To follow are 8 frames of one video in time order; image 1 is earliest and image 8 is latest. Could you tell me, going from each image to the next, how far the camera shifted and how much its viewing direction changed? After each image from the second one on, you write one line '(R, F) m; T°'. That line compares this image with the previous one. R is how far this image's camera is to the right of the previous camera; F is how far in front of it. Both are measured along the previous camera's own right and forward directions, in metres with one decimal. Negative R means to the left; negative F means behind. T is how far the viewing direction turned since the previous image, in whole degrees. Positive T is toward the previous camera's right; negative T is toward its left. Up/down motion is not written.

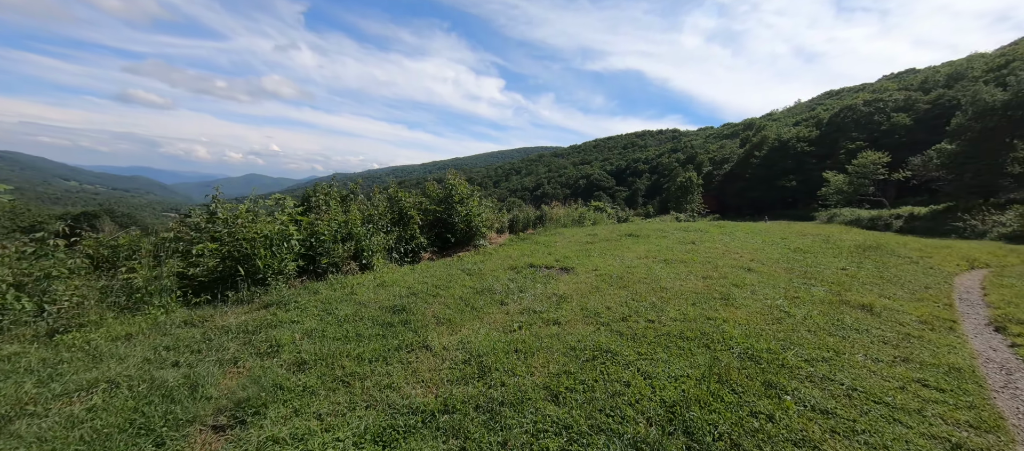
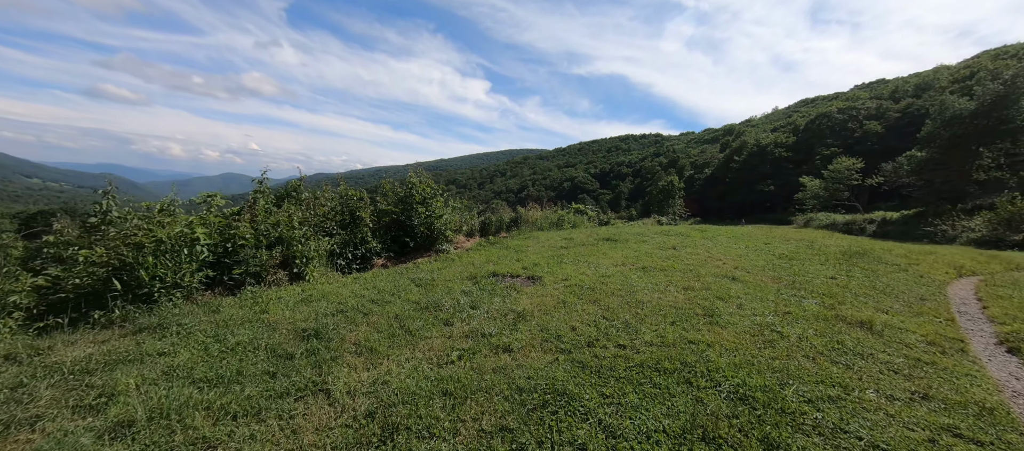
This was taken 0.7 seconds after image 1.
(+0.4, +0.8) m; +2°
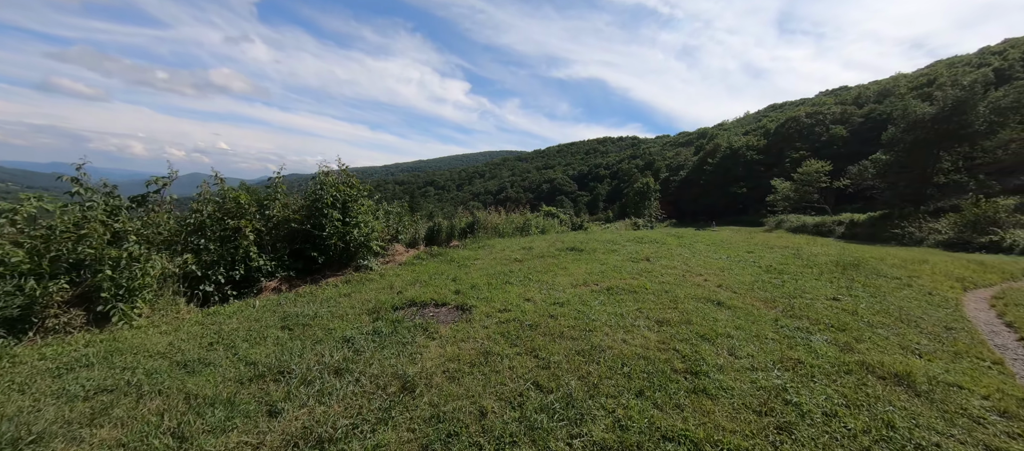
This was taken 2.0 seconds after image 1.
(+0.7, +1.5) m; +3°
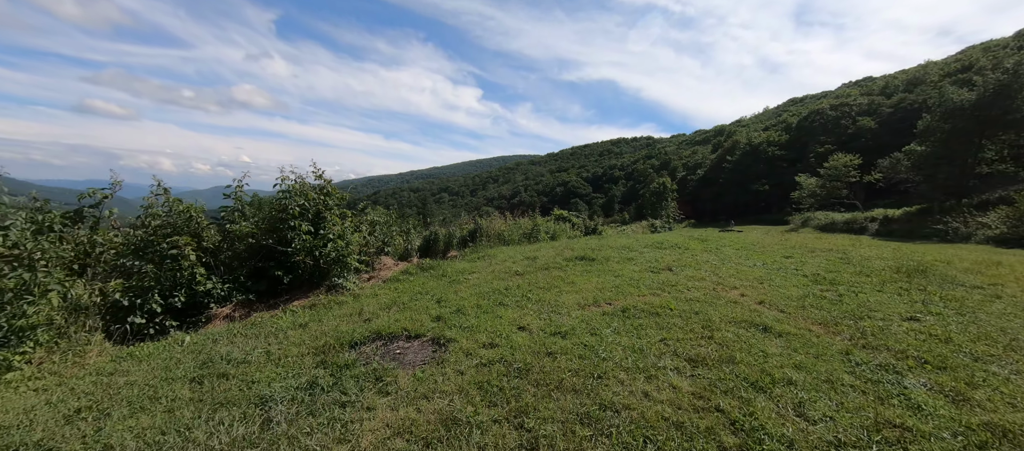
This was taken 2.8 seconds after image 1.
(+0.3, +1.0) m; -2°
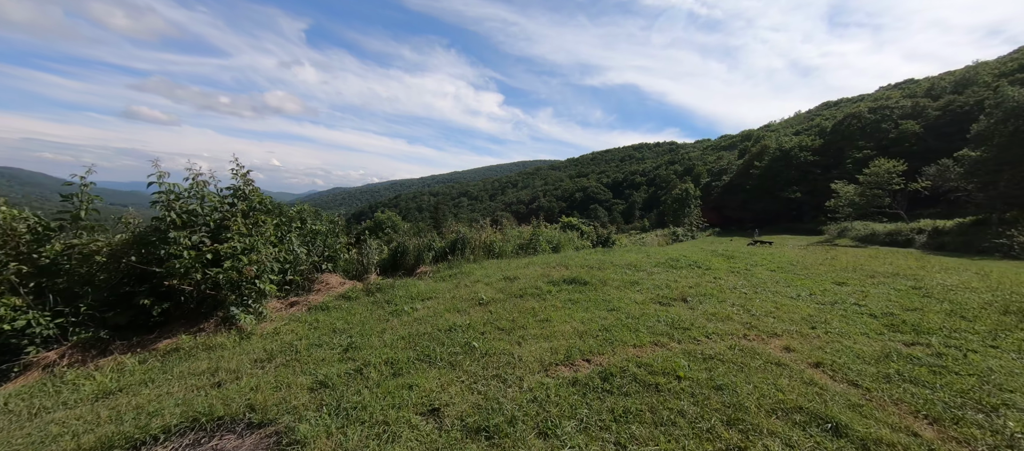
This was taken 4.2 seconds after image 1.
(+0.8, +1.6) m; -3°
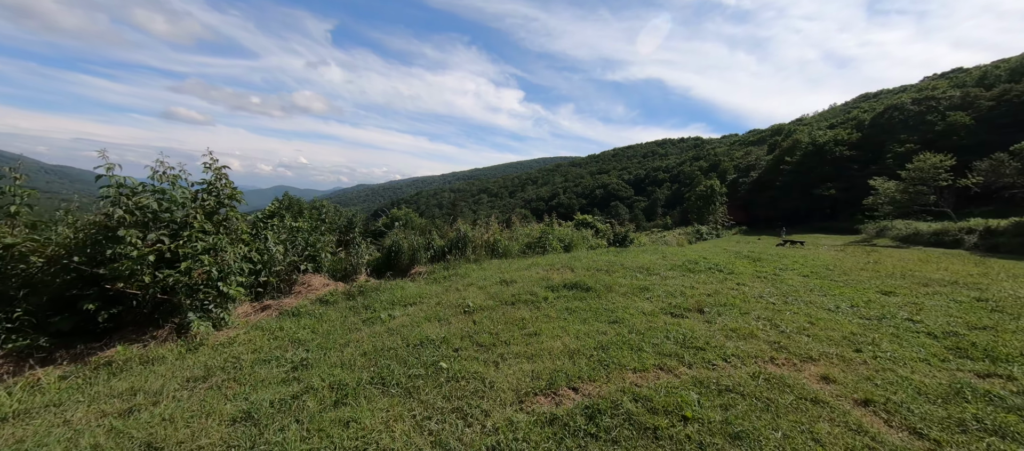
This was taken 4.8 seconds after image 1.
(+0.4, +0.6) m; -3°
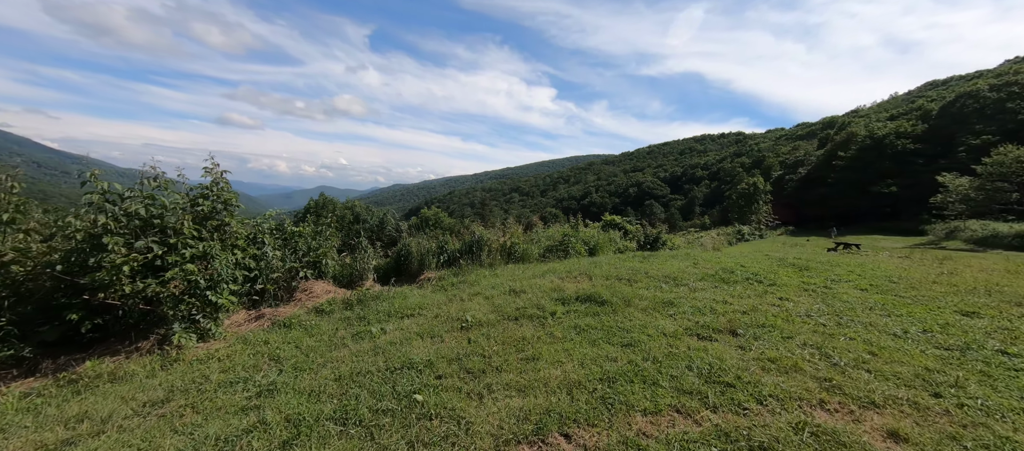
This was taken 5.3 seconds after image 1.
(+0.3, +0.5) m; -5°
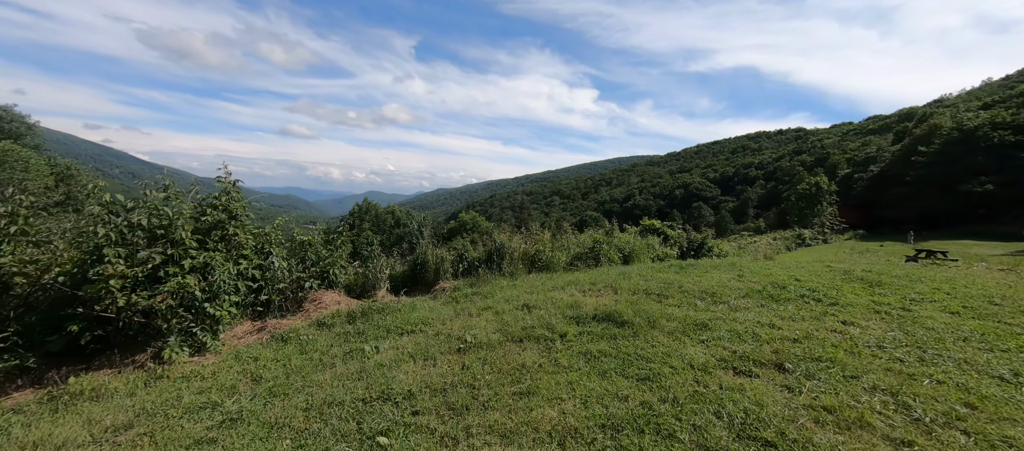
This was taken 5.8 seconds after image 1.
(+0.4, +0.5) m; -6°
